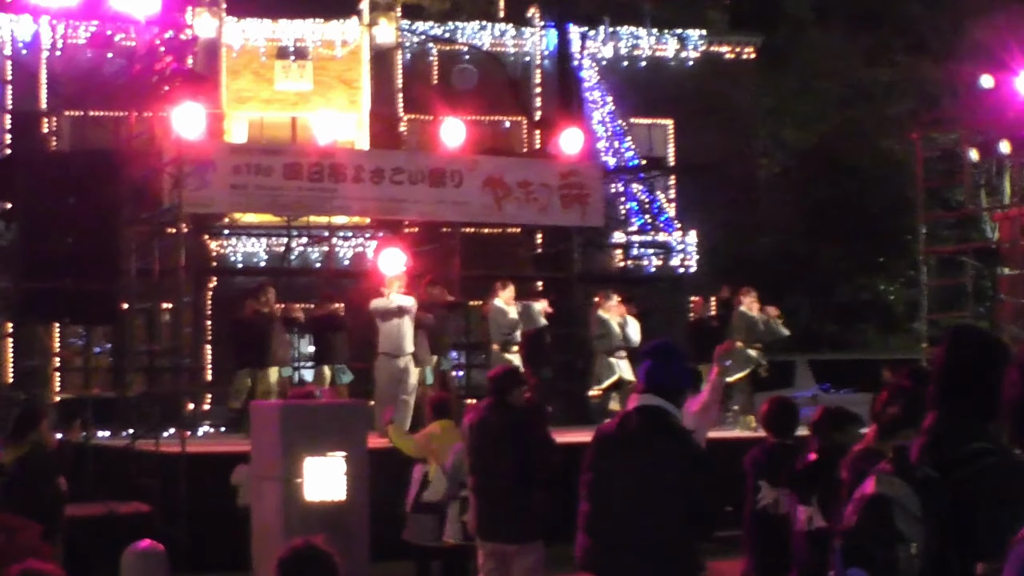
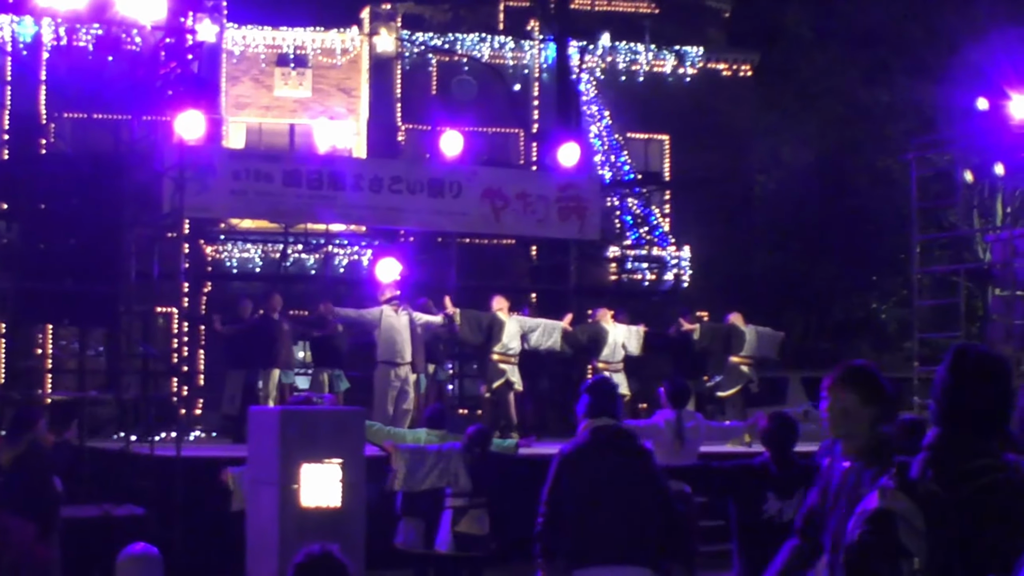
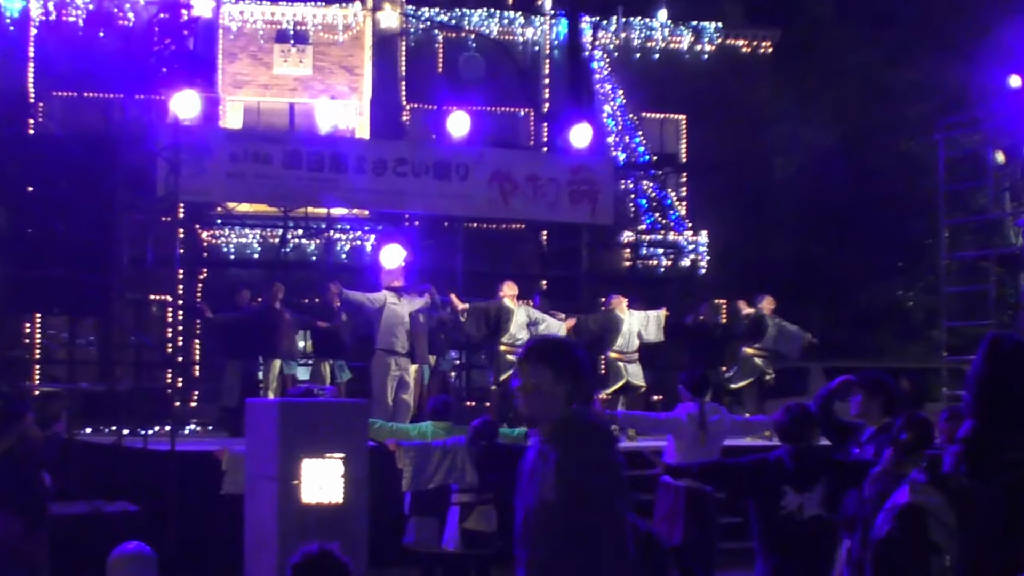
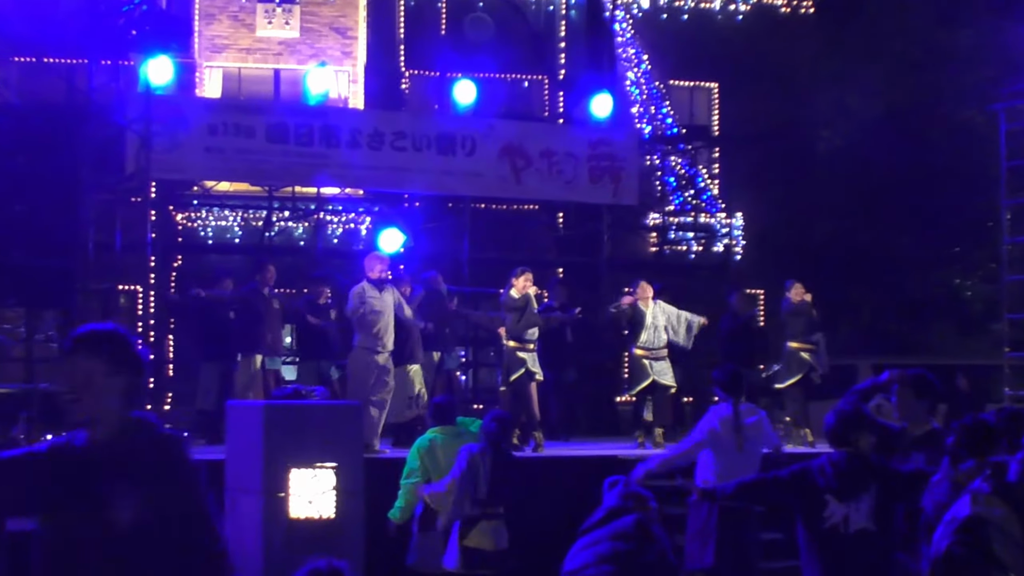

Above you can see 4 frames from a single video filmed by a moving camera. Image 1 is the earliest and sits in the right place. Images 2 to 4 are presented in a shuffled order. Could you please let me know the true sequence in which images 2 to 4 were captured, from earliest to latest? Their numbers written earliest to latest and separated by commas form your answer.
2, 3, 4
